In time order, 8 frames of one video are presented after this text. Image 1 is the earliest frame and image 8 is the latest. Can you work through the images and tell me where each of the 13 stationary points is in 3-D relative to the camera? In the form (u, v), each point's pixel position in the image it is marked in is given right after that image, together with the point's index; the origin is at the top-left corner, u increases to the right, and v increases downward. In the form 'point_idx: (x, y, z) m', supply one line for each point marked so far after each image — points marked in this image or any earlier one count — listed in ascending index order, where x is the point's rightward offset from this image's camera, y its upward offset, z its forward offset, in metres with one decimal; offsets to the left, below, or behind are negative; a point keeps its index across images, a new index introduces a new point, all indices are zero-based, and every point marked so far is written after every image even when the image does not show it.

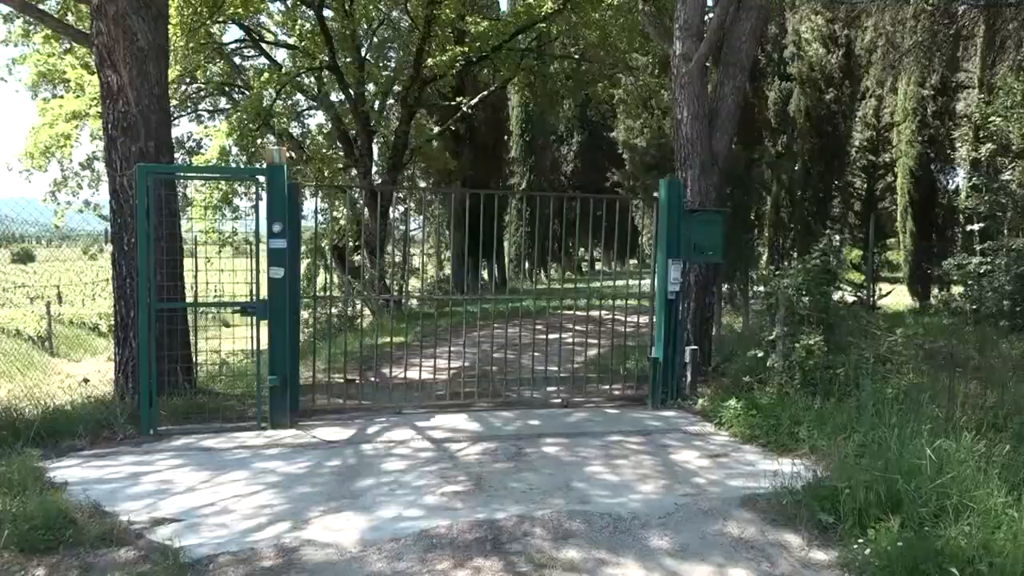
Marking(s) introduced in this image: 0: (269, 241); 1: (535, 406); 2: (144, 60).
0: (-1.8, +0.3, +6.3) m
1: (+0.2, -1.0, +7.1) m
2: (-3.0, +1.9, +7.0) m
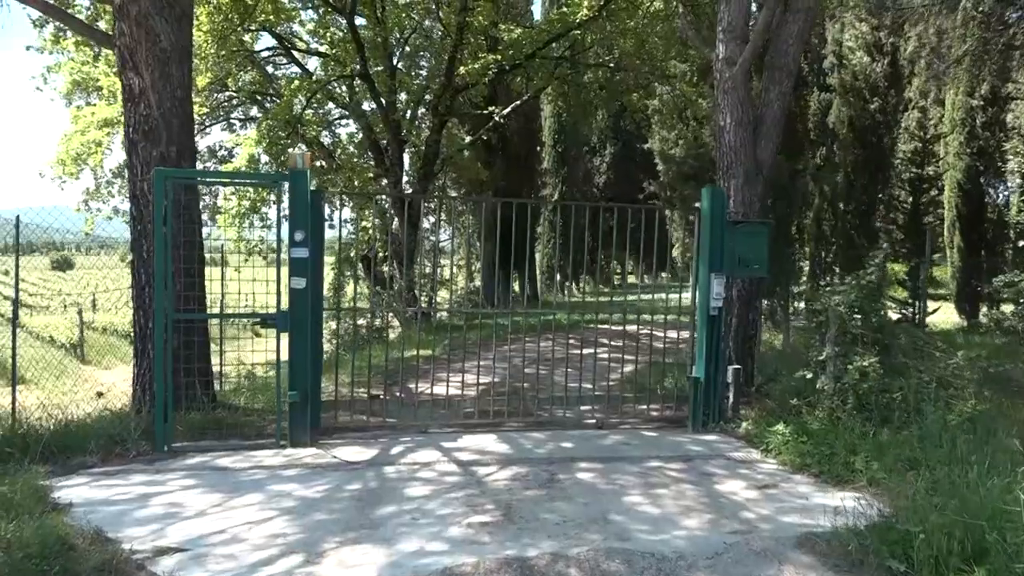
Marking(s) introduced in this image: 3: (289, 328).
0: (-1.6, +0.3, +6.0) m
1: (+0.4, -1.1, +6.7) m
2: (-2.7, +1.8, +6.8) m
3: (-1.6, -0.3, +6.0) m
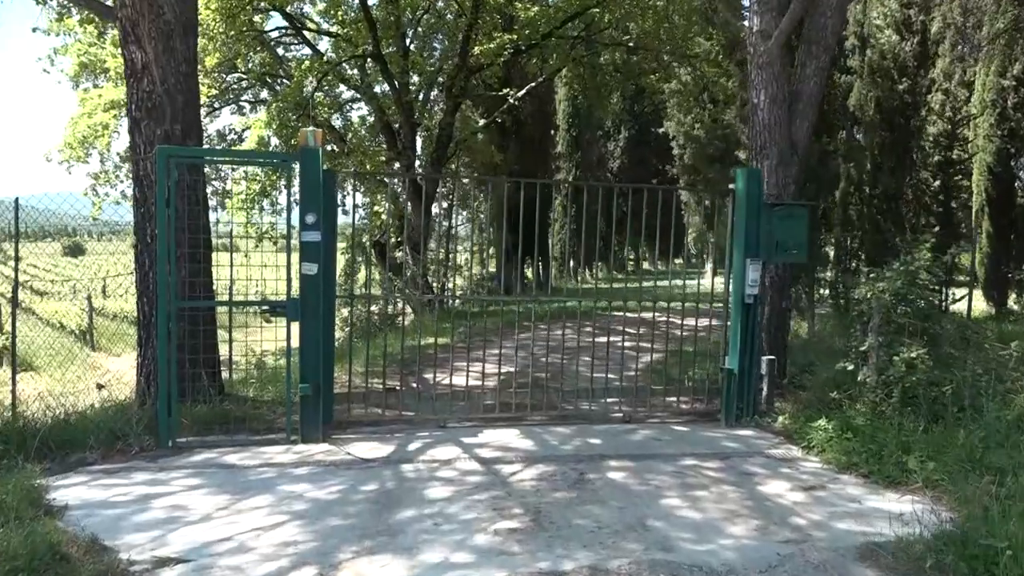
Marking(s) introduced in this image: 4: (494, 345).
0: (-1.4, +0.4, +5.7) m
1: (+0.6, -1.0, +6.3) m
2: (-2.6, +1.9, +6.4) m
3: (-1.4, -0.2, +5.7) m
4: (-0.2, -0.7, +11.0) m
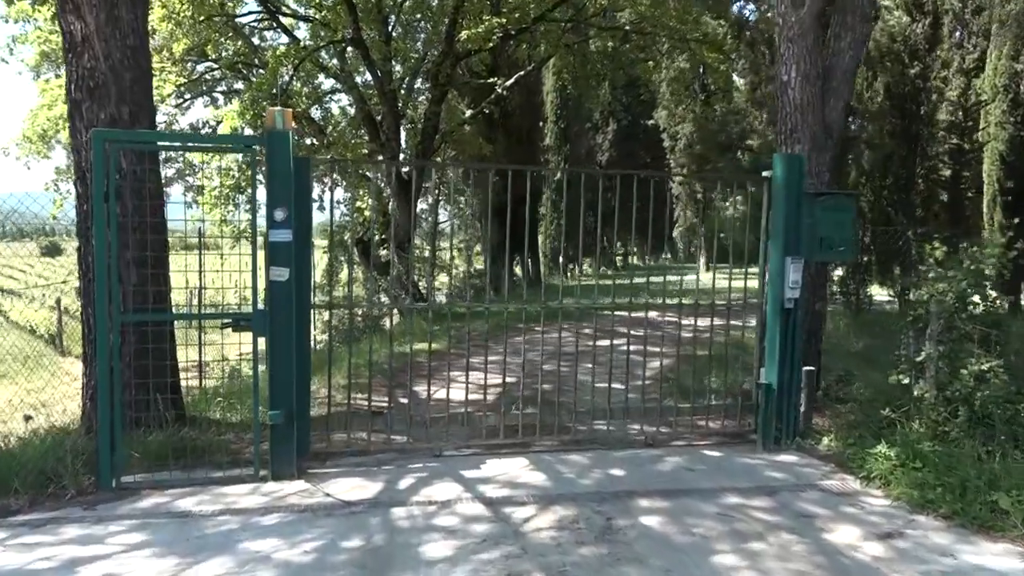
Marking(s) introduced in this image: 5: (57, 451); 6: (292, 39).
0: (-1.3, +0.3, +4.8) m
1: (+0.6, -1.0, +5.5) m
2: (-2.6, +1.8, +5.5) m
3: (-1.4, -0.2, +4.8) m
4: (-0.3, -0.7, +10.1) m
5: (-2.5, -0.9, +4.8) m
6: (-4.1, +4.7, +16.0) m
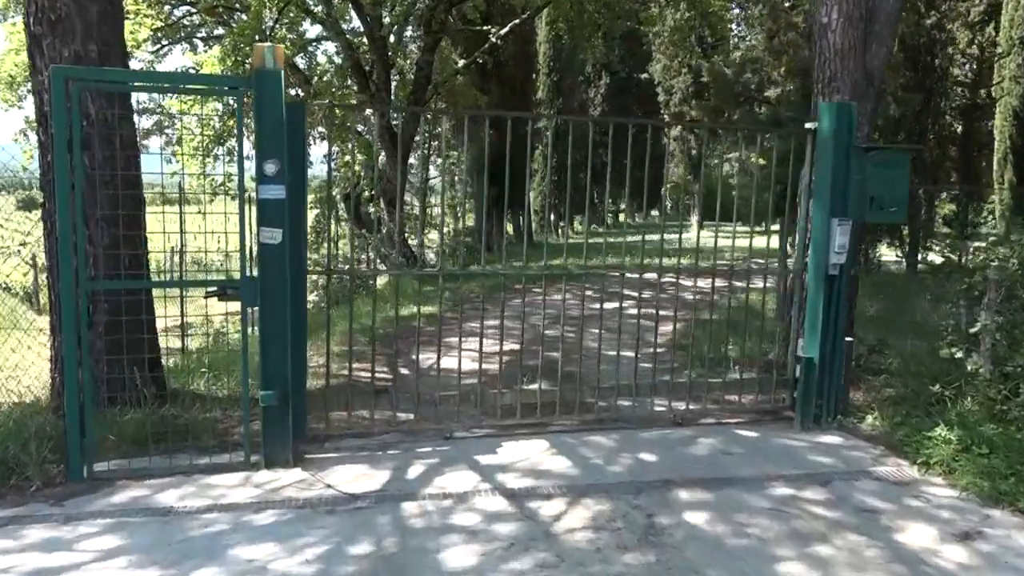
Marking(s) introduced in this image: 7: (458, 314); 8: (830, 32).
0: (-1.2, +0.5, +4.2) m
1: (+0.7, -0.8, +5.0) m
2: (-2.5, +2.1, +4.8) m
3: (-1.2, -0.1, +4.2) m
4: (-0.3, -0.3, +9.6) m
5: (-2.4, -0.7, +4.3) m
6: (-4.2, +5.4, +15.1) m
7: (-0.6, -0.3, +9.6) m
8: (+2.2, +1.8, +6.0) m
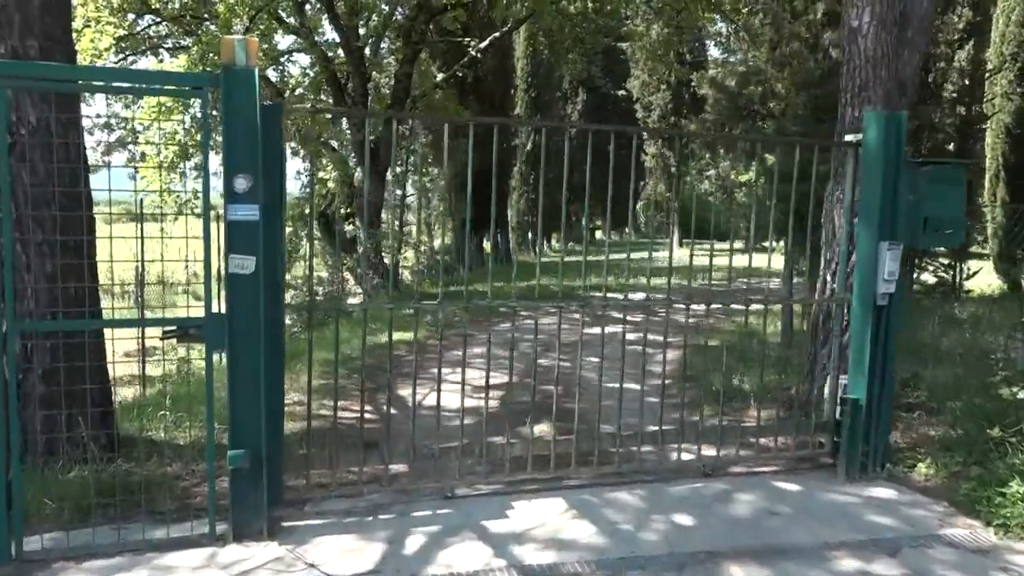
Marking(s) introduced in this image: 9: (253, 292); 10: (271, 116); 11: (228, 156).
0: (-1.2, +0.3, +3.5) m
1: (+0.8, -1.0, +4.4) m
2: (-2.4, +1.9, +4.2) m
3: (-1.2, -0.2, +3.5) m
4: (-0.4, -0.6, +8.9) m
5: (-2.4, -0.9, +3.5) m
6: (-4.5, +5.0, +14.4) m
7: (-0.7, -0.6, +9.0) m
8: (+2.2, +1.6, +5.5) m
9: (-1.1, 0.0, +3.6) m
10: (-1.0, +0.7, +3.7) m
11: (-1.2, +0.5, +3.5) m
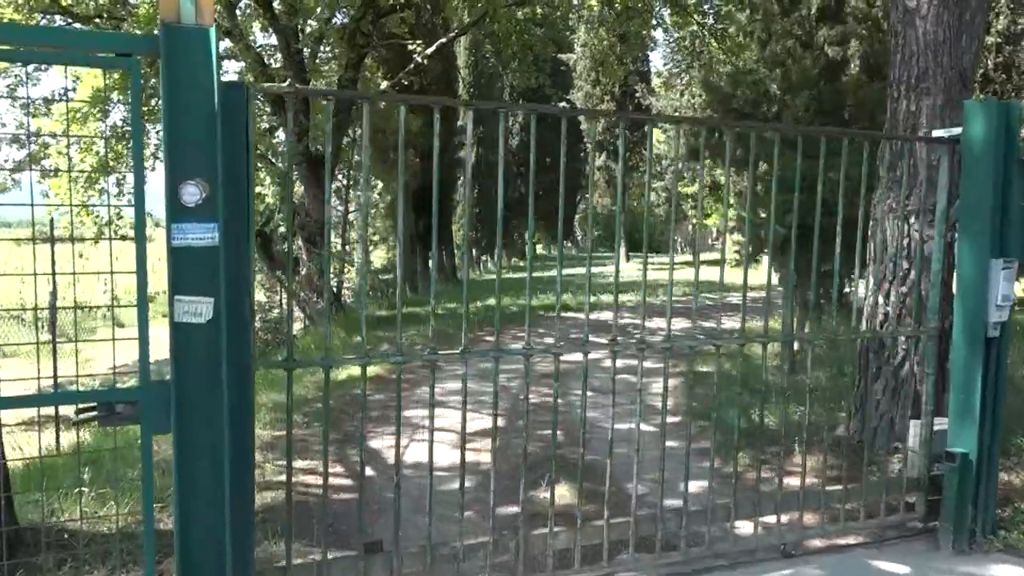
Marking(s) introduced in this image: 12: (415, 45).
0: (-1.0, +0.2, +2.5) m
1: (+0.9, -1.1, +3.4) m
2: (-2.3, +1.7, +3.0) m
3: (-1.0, -0.4, +2.5) m
4: (-0.6, -0.8, +7.9) m
5: (-2.1, -1.1, +2.3) m
6: (-5.3, +4.6, +13.2) m
7: (-0.9, -0.8, +7.9) m
8: (+2.2, +1.5, +4.7) m
9: (-0.9, -0.2, +2.5) m
10: (-0.9, +0.6, +2.7) m
11: (-1.0, +0.4, +2.5) m
12: (-1.6, +4.1, +14.5) m
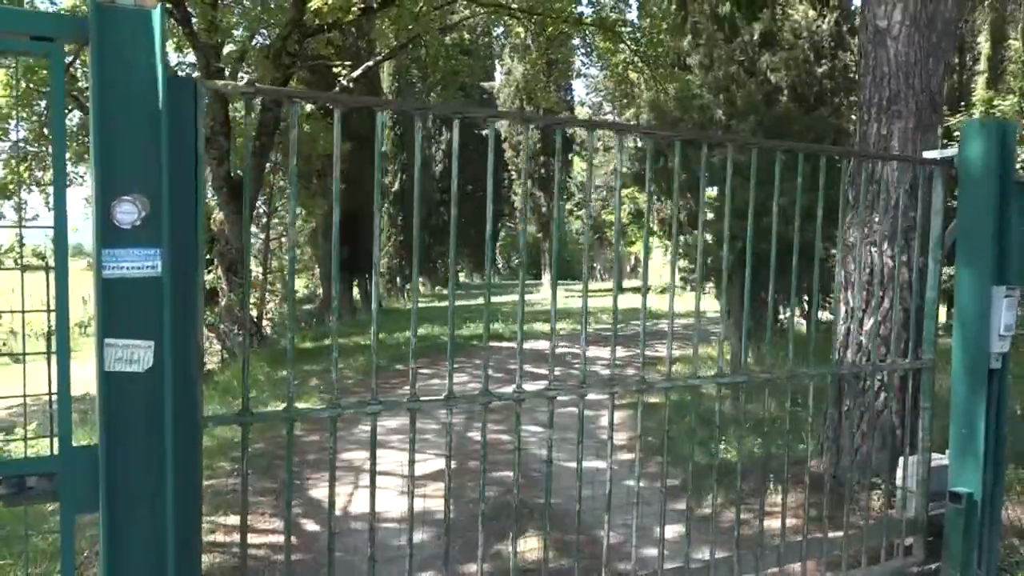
0: (-1.0, +0.1, +2.0) m
1: (+0.9, -1.2, +3.1) m
2: (-2.3, +1.6, +2.5) m
3: (-1.0, -0.5, +2.0) m
4: (-1.1, -1.1, +7.4) m
5: (-2.1, -1.2, +1.7) m
6: (-6.3, +4.1, +12.4) m
7: (-1.4, -1.1, +7.4) m
8: (+2.0, +1.3, +4.6) m
9: (-0.9, -0.3, +2.0) m
10: (-0.9, +0.5, +2.2) m
11: (-0.9, +0.3, +2.0) m
12: (-2.8, +3.6, +14.0) m
